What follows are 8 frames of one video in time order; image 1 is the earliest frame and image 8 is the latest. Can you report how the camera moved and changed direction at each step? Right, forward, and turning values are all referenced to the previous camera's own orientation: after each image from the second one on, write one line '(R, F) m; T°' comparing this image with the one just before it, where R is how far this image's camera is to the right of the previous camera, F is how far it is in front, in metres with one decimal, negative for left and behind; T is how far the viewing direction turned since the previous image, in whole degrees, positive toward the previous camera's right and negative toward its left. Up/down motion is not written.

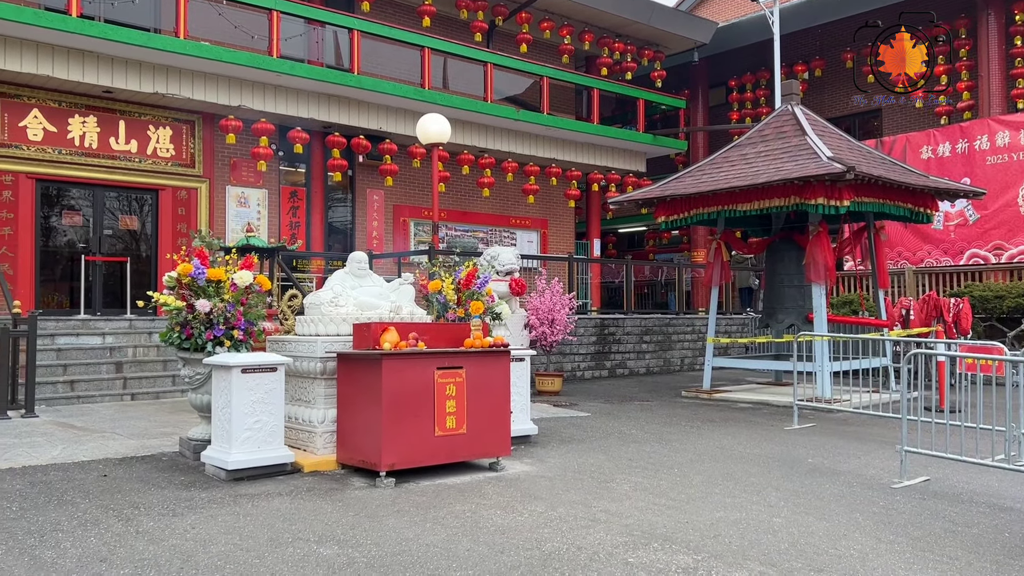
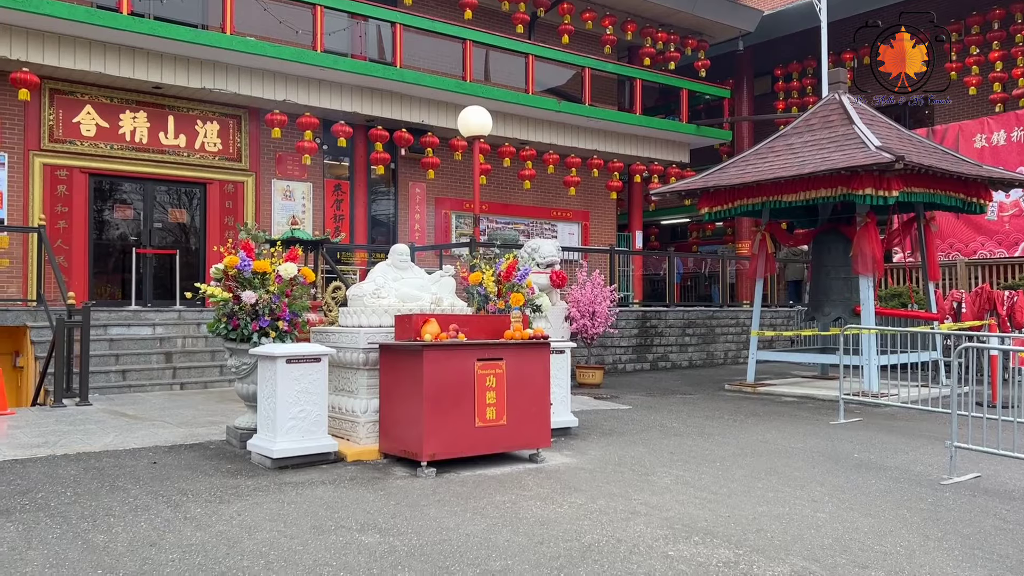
(0.0, 0.0) m; -3°
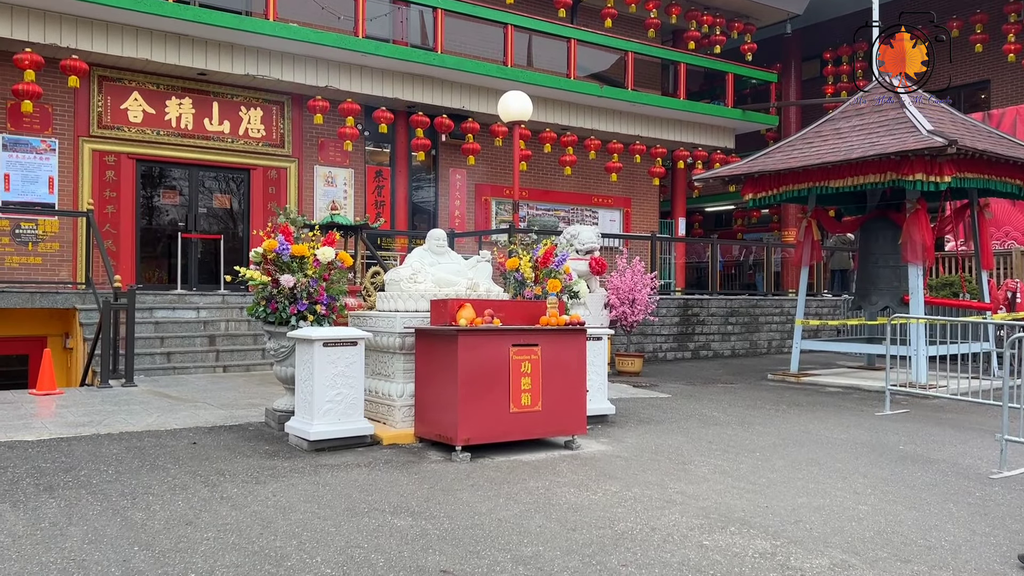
(0.0, 0.0) m; -3°
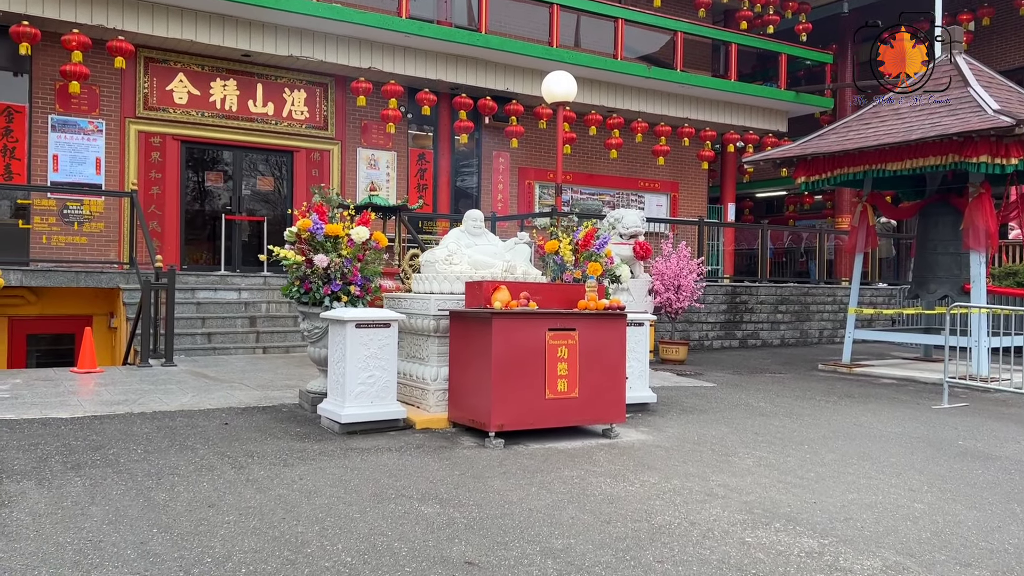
(+0.1, +0.2) m; -3°
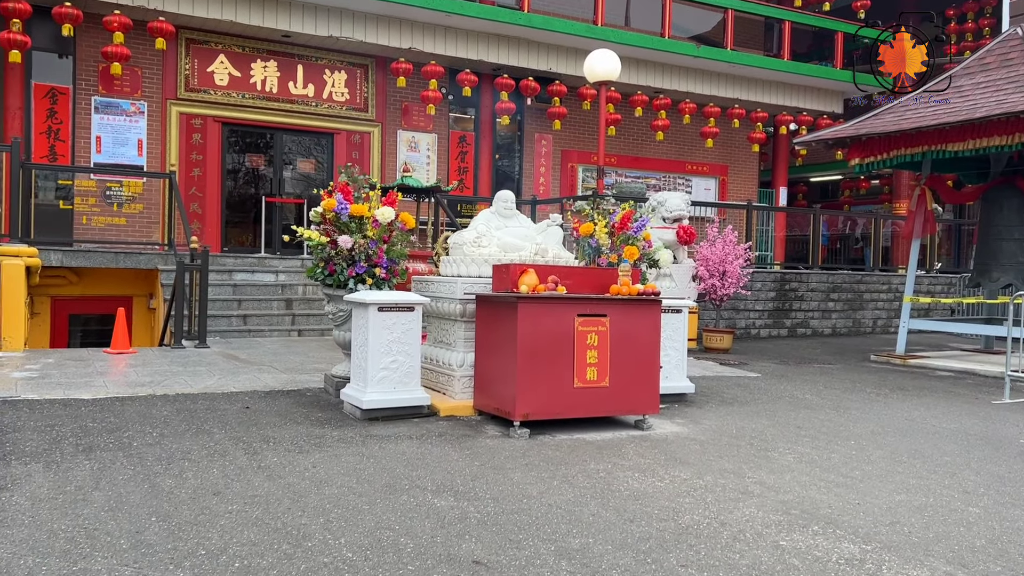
(+0.1, +0.2) m; -3°
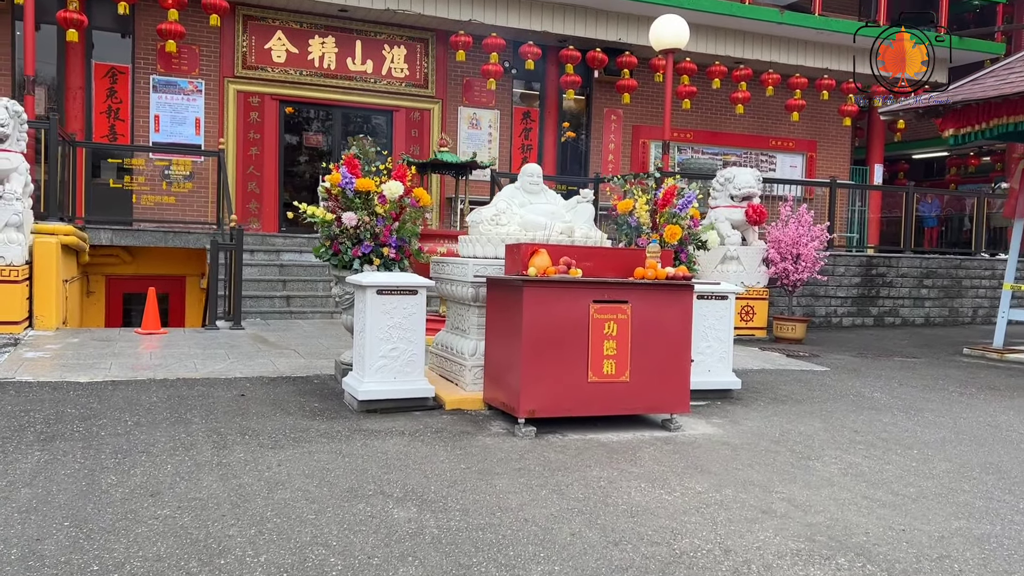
(+0.5, +0.6) m; -6°
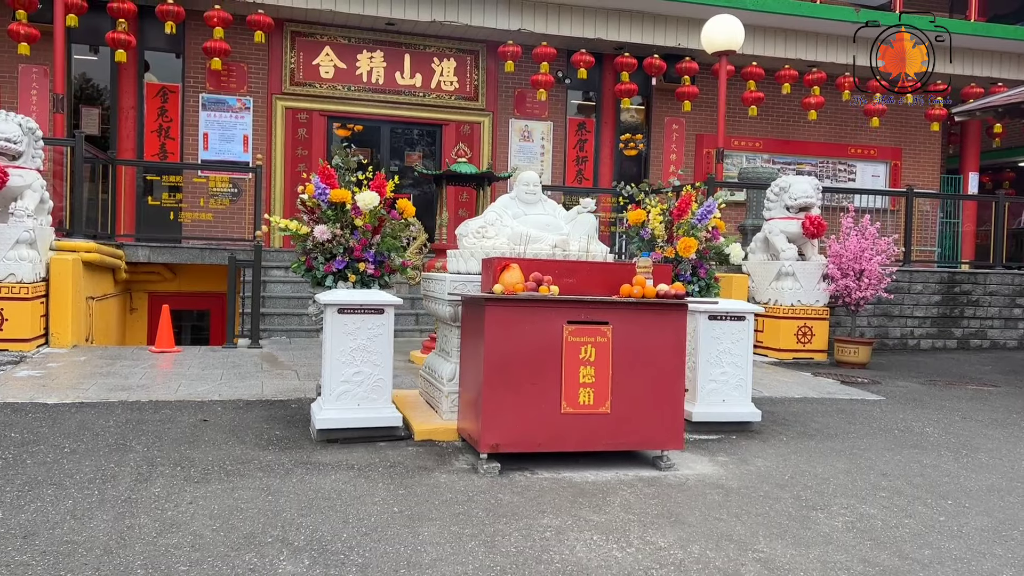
(+0.7, +0.5) m; -7°
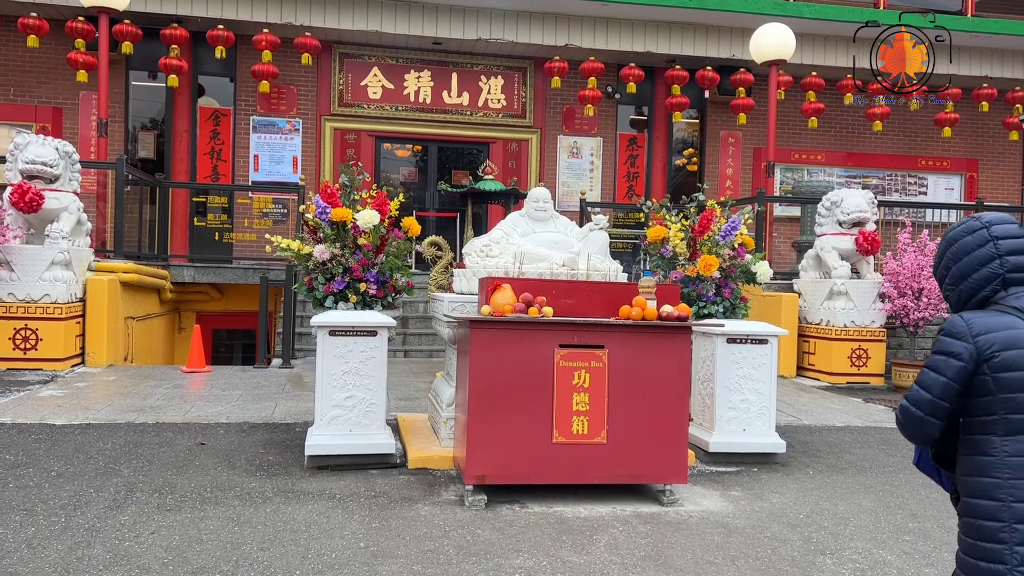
(+0.4, +0.2) m; -5°
